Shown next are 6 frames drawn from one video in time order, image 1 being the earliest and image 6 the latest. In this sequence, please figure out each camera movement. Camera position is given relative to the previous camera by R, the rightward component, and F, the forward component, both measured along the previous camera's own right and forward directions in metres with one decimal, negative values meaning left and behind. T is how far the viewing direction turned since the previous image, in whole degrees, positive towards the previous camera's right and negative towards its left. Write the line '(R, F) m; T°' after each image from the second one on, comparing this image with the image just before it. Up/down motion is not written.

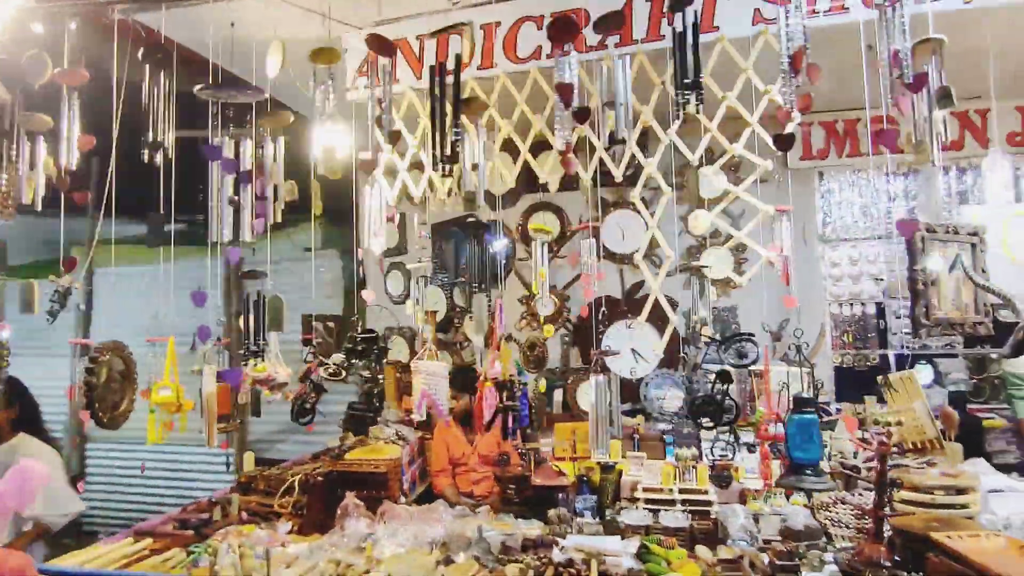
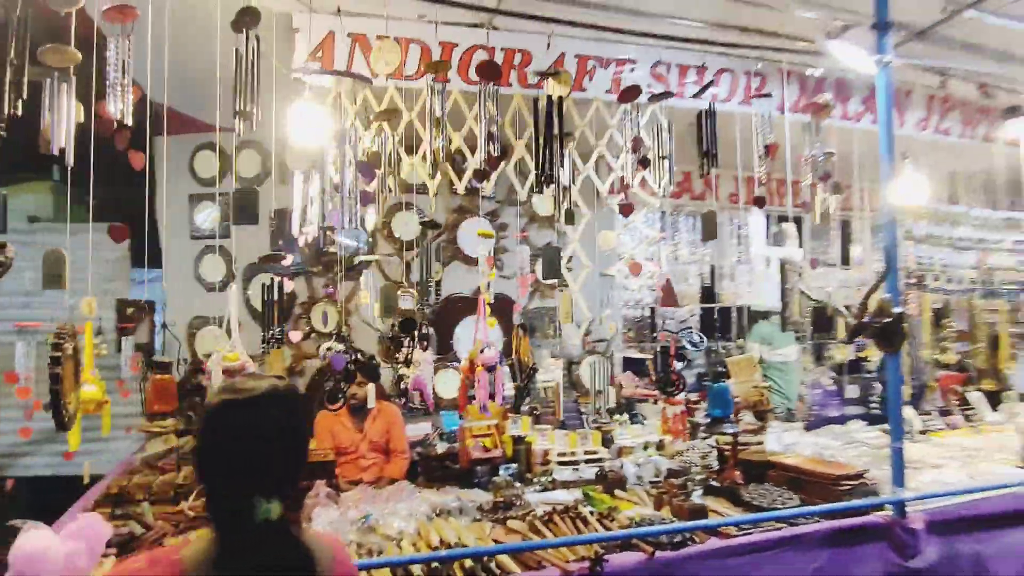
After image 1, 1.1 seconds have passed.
(-1.1, 0.0) m; +30°
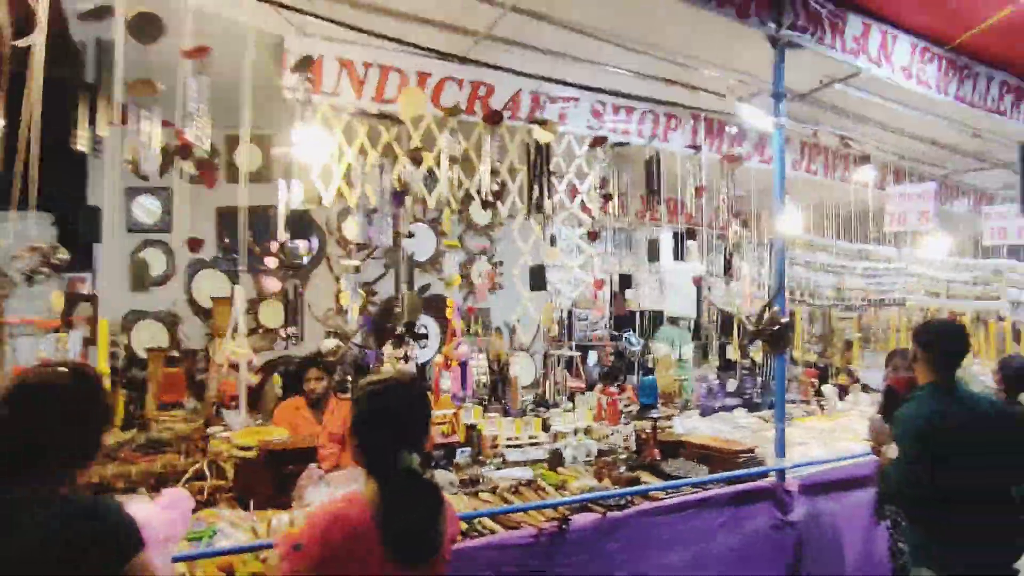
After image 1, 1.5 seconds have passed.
(-0.4, -0.3) m; +11°
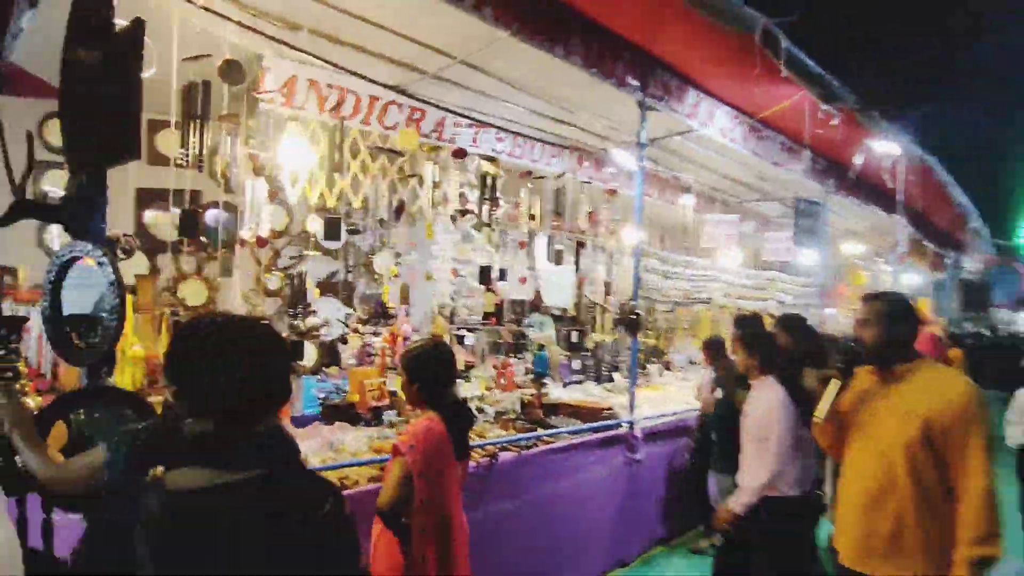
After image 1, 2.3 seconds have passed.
(-0.6, -0.7) m; +16°
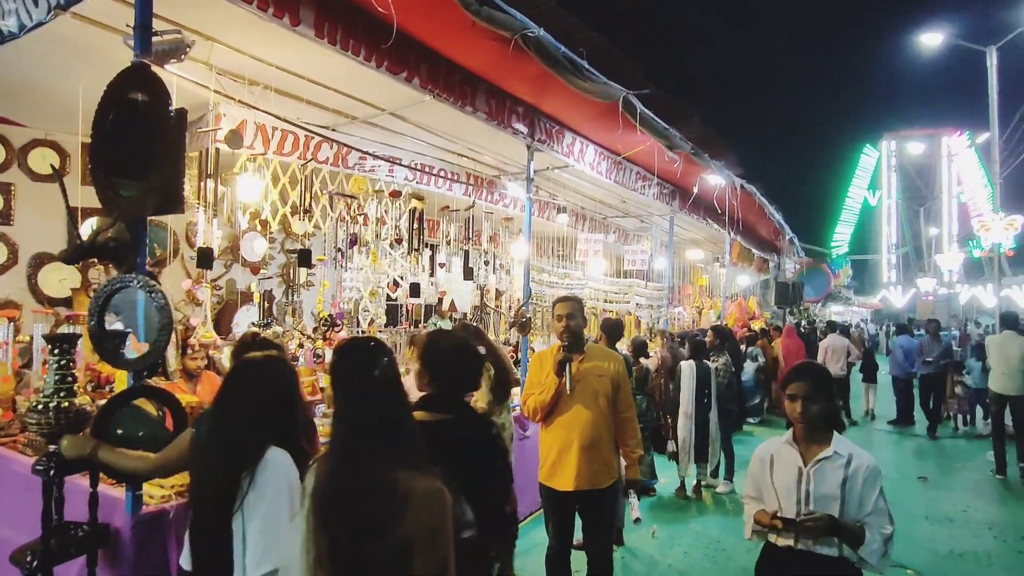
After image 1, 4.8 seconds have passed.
(-0.3, -0.8) m; +12°
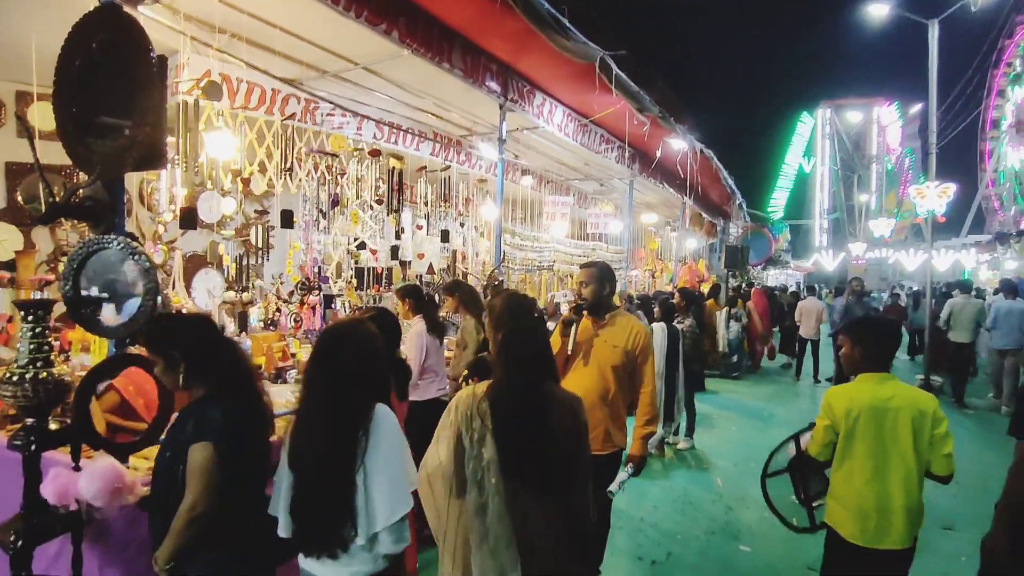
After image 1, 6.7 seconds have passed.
(-0.2, 0.0) m; +5°
